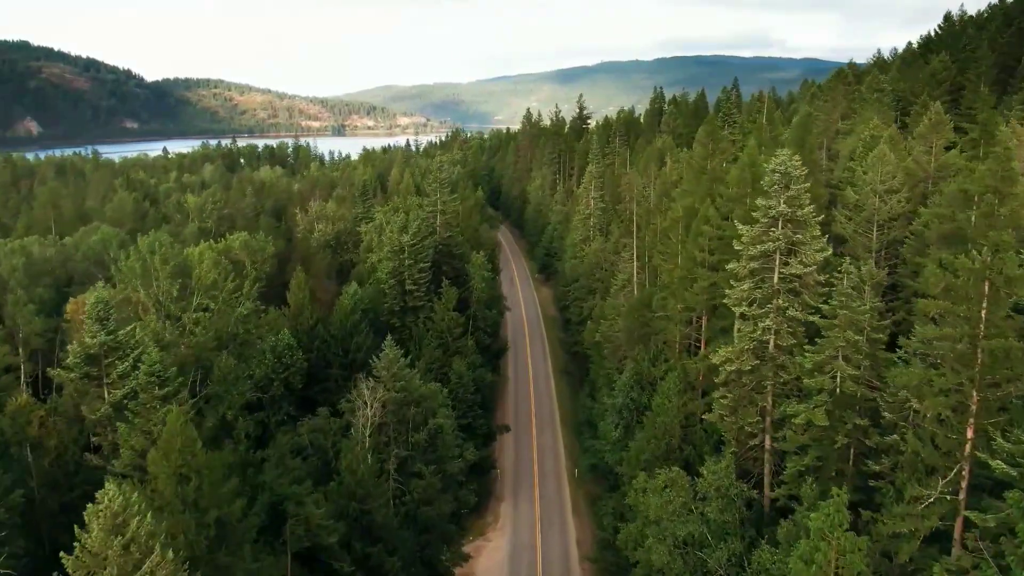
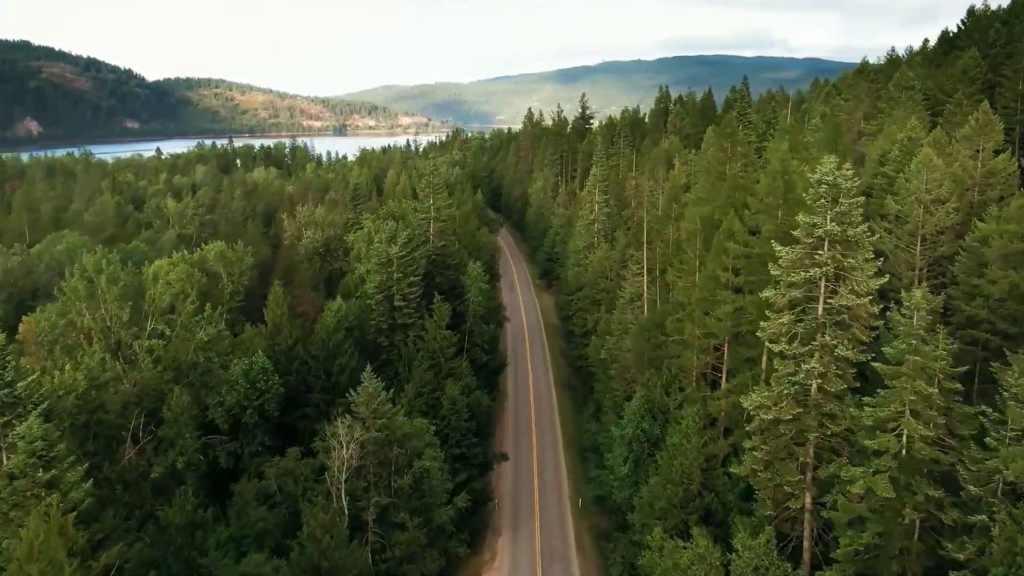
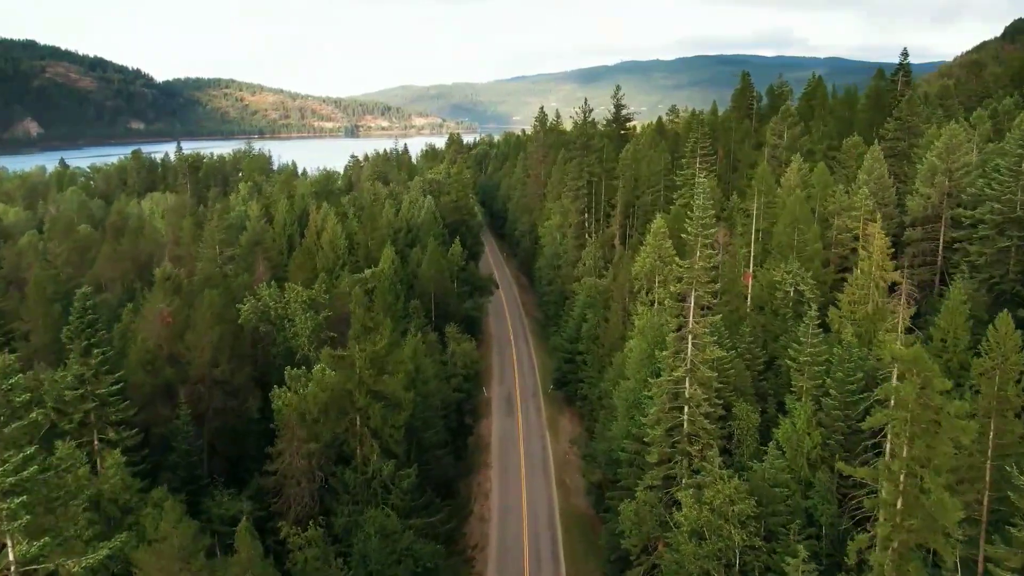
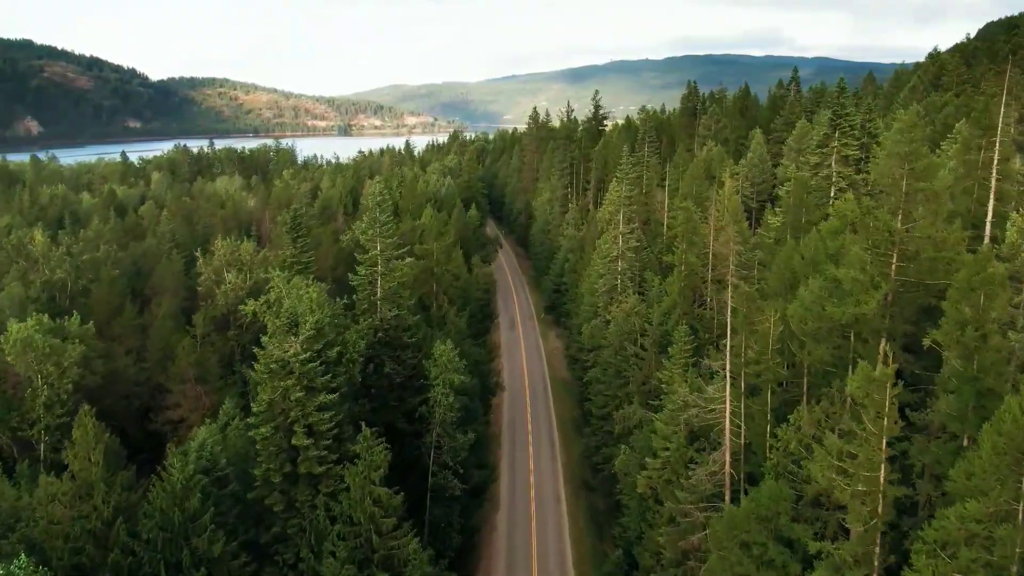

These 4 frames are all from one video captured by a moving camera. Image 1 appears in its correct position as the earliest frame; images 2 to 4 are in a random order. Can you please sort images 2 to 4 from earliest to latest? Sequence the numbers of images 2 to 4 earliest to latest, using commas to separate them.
2, 4, 3
